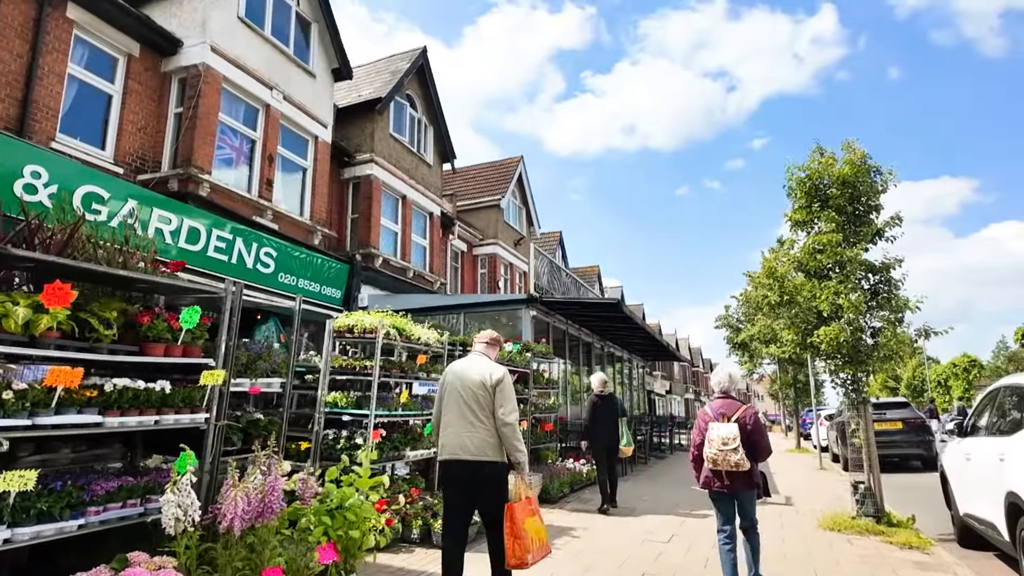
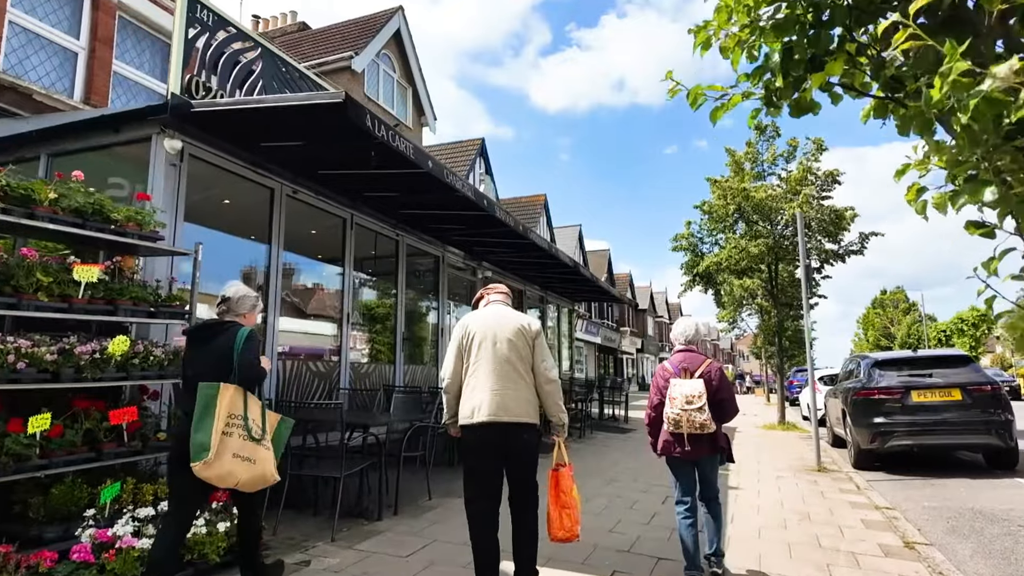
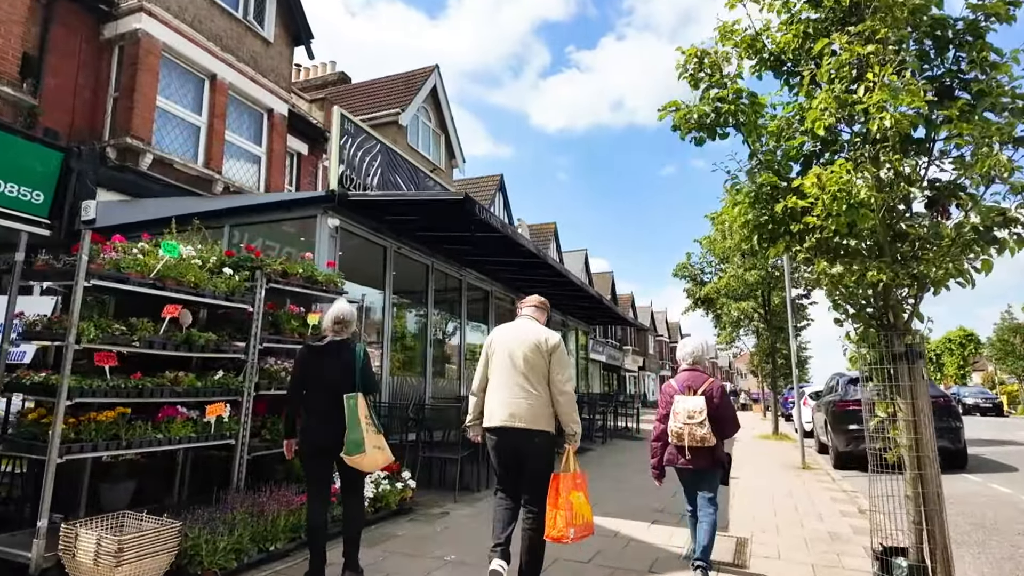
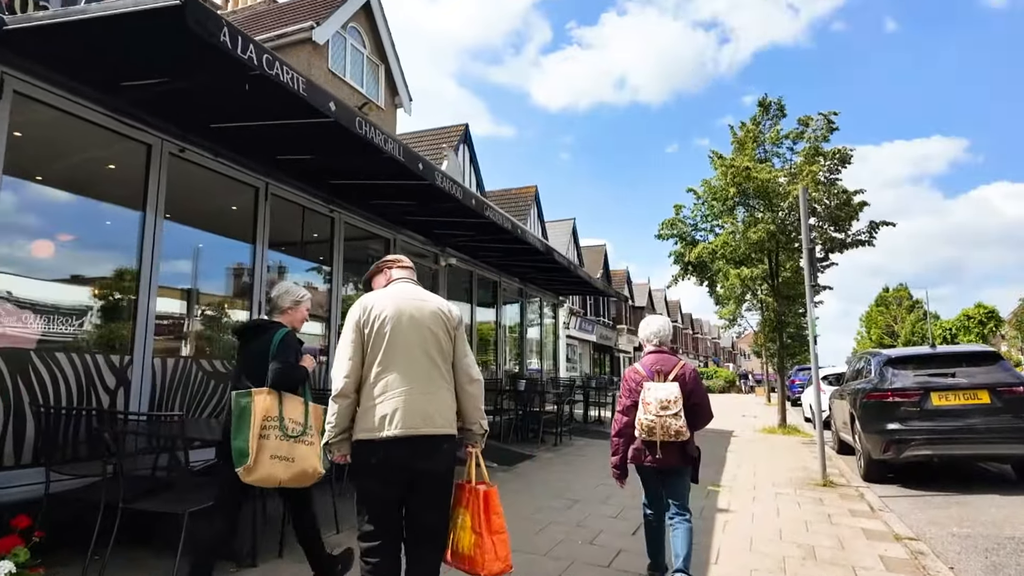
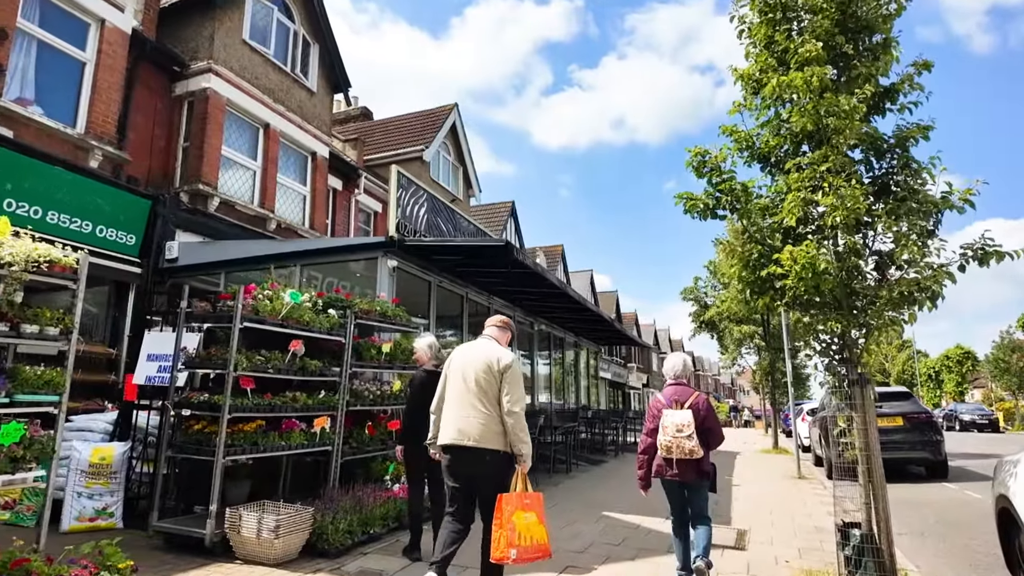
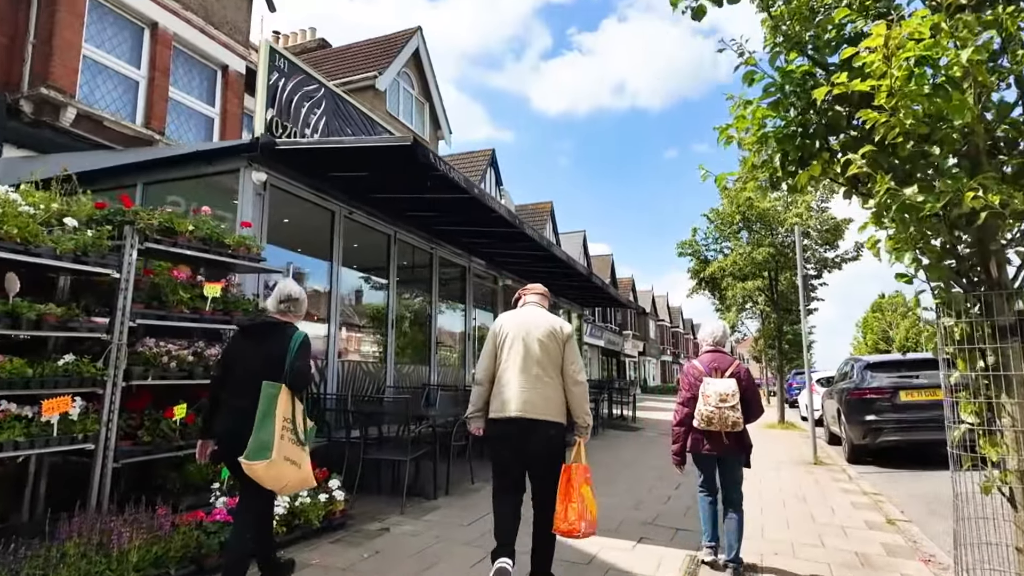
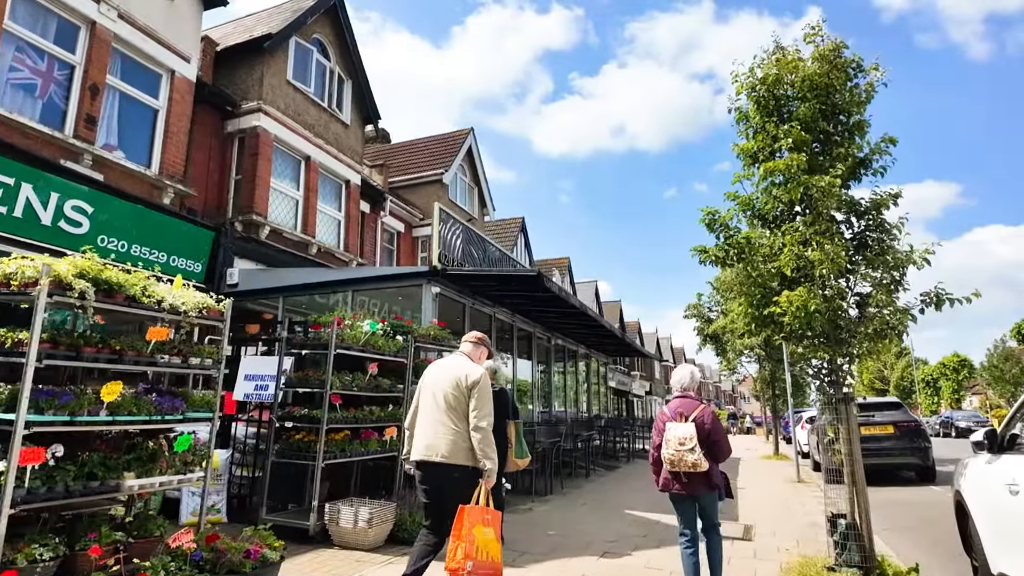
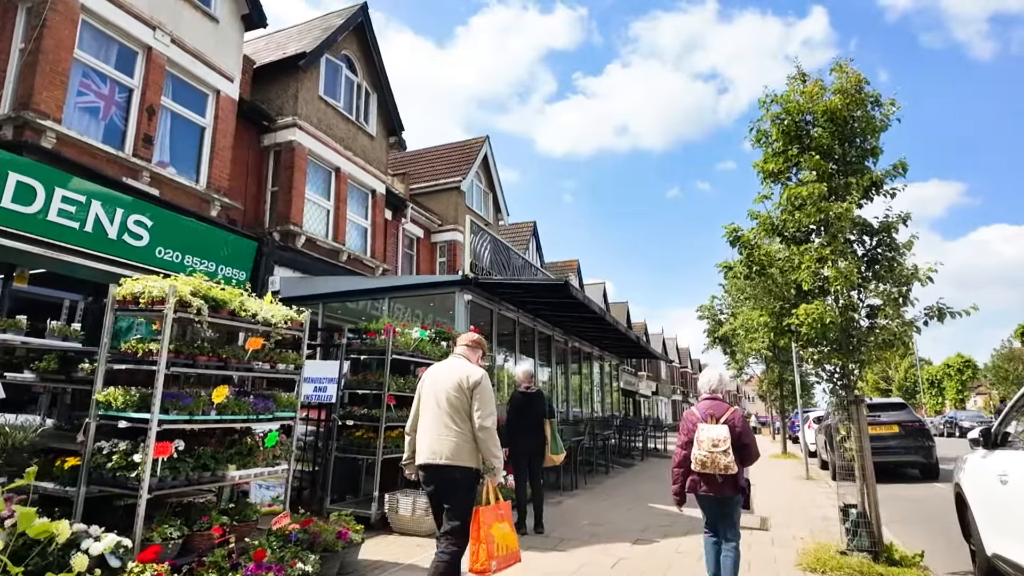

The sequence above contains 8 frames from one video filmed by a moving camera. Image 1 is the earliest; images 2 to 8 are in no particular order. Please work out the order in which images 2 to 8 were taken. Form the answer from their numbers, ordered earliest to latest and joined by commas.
8, 7, 5, 3, 6, 2, 4
